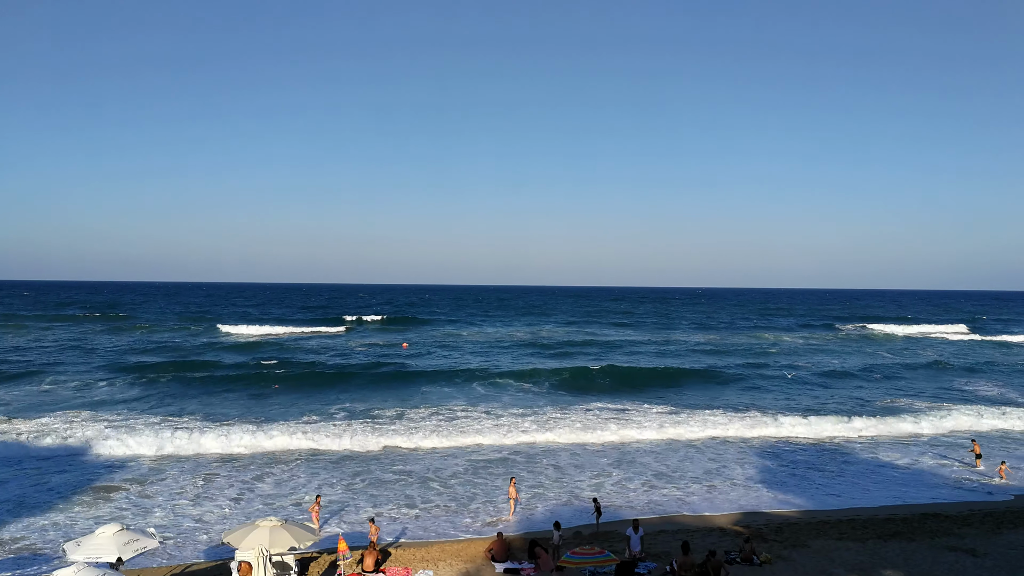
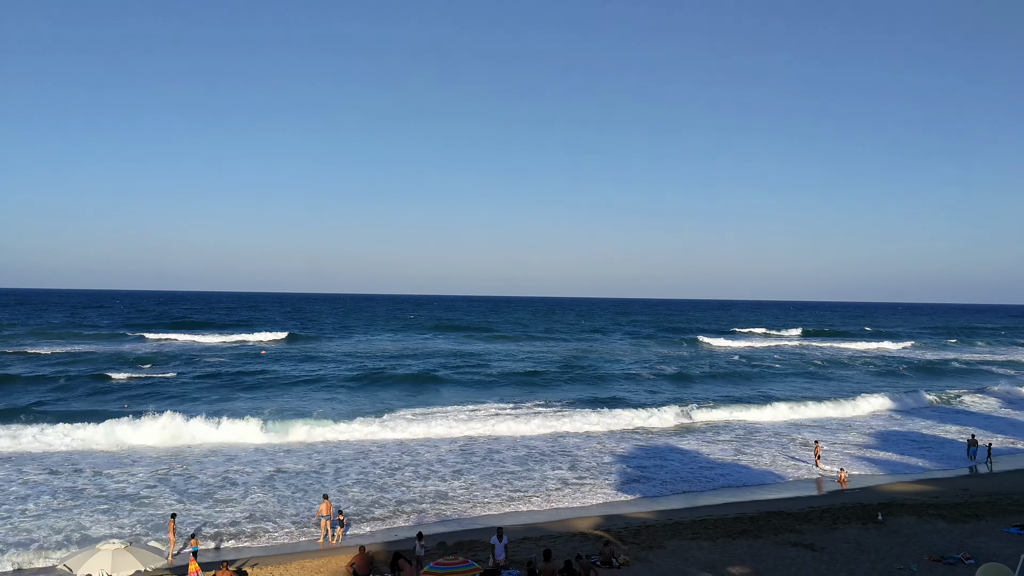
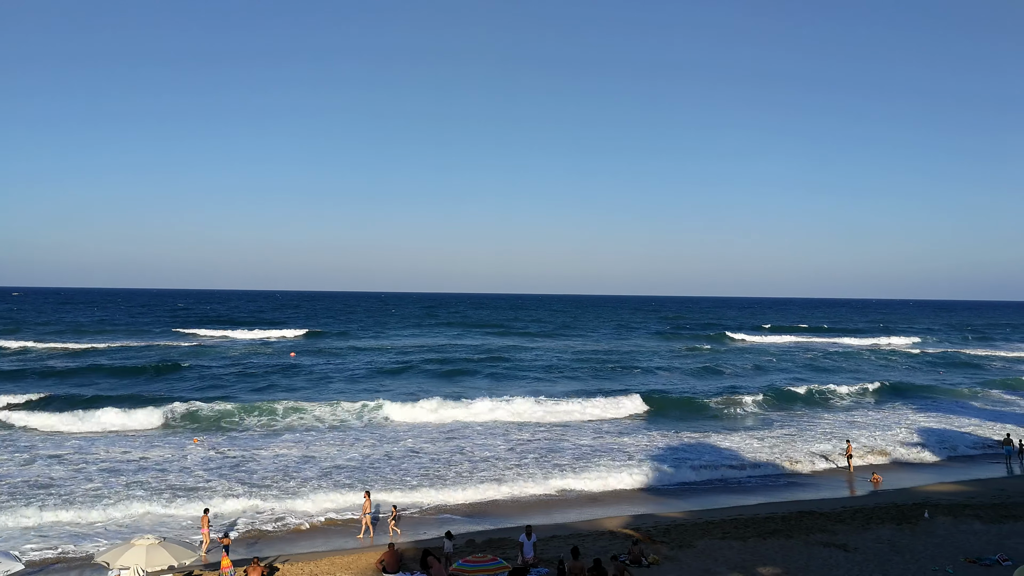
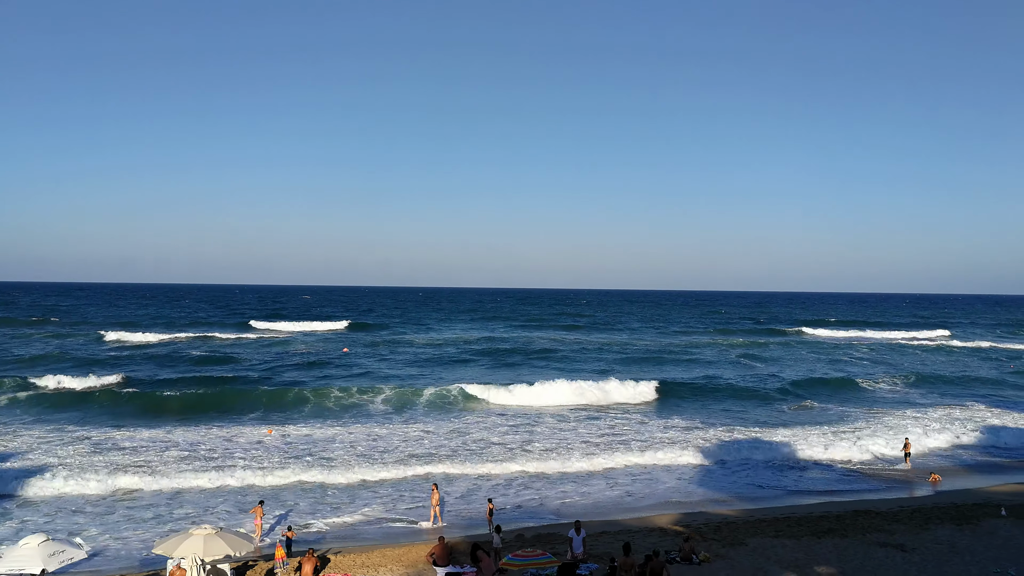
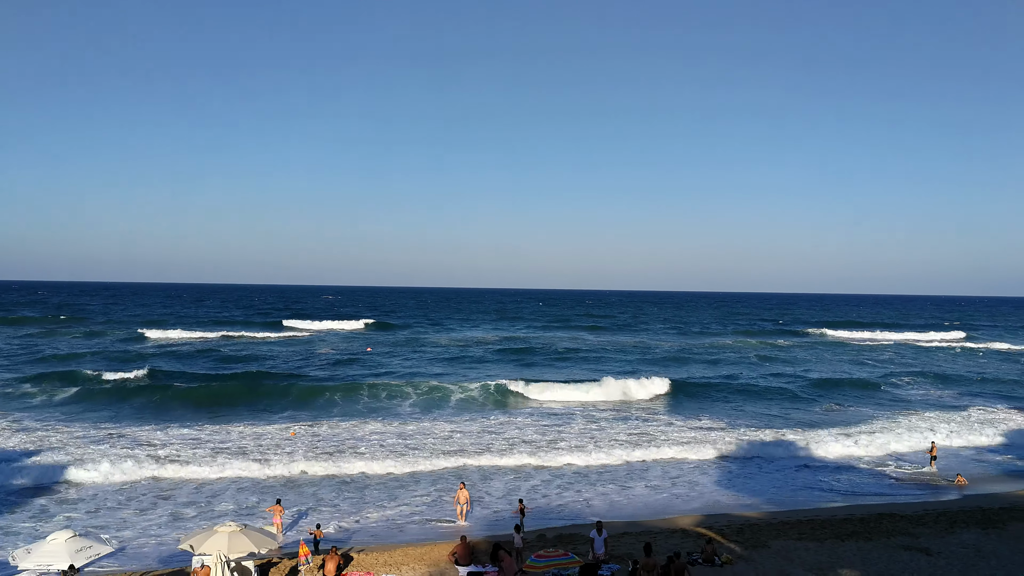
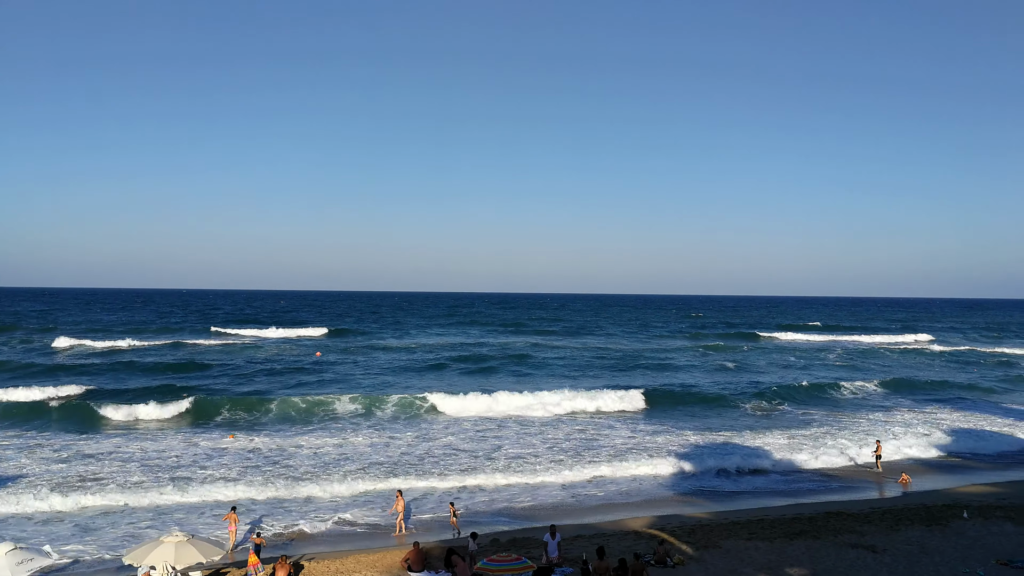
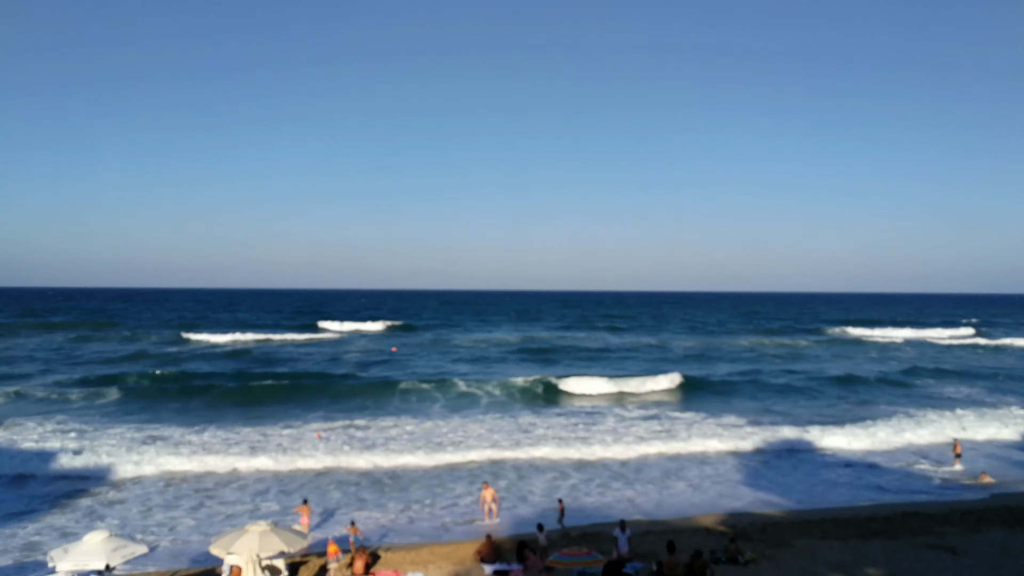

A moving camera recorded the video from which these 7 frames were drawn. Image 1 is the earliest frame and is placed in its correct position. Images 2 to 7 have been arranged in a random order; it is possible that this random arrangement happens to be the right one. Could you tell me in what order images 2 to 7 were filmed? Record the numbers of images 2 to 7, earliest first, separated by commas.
7, 5, 4, 6, 3, 2
